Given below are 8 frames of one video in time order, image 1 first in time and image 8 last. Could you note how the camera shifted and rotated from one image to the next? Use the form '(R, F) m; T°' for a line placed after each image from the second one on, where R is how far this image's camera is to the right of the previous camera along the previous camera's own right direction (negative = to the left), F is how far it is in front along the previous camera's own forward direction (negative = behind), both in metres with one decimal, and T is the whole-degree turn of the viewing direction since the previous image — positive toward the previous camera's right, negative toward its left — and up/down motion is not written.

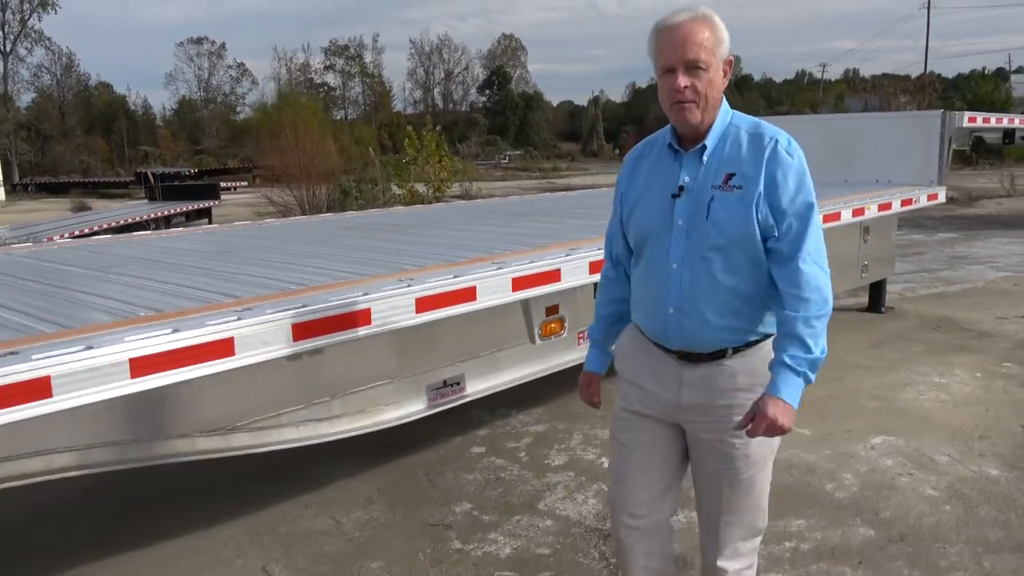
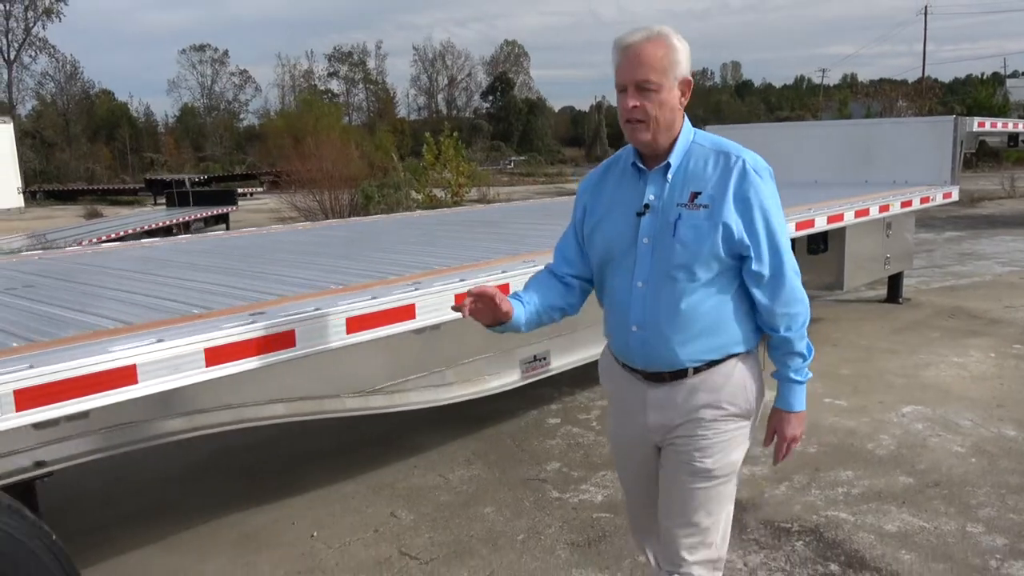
(-0.4, -0.5) m; 0°
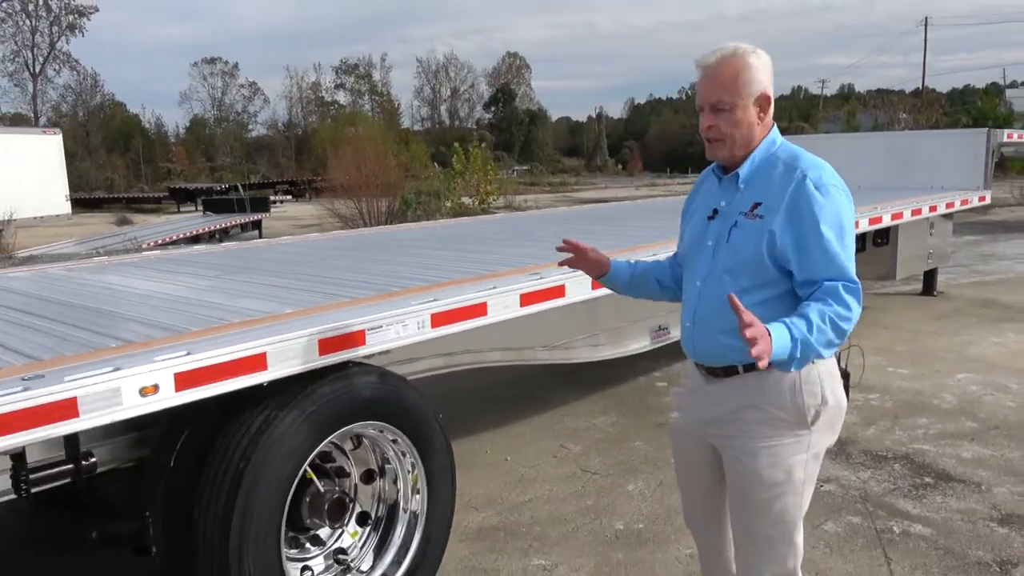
(-0.8, -0.9) m; 0°
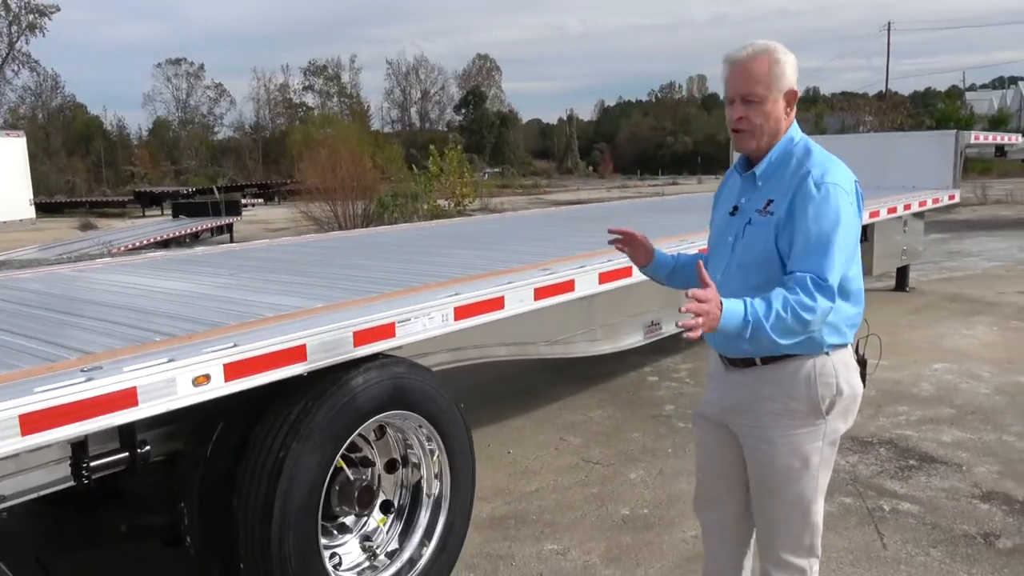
(-0.2, -0.1) m; +2°
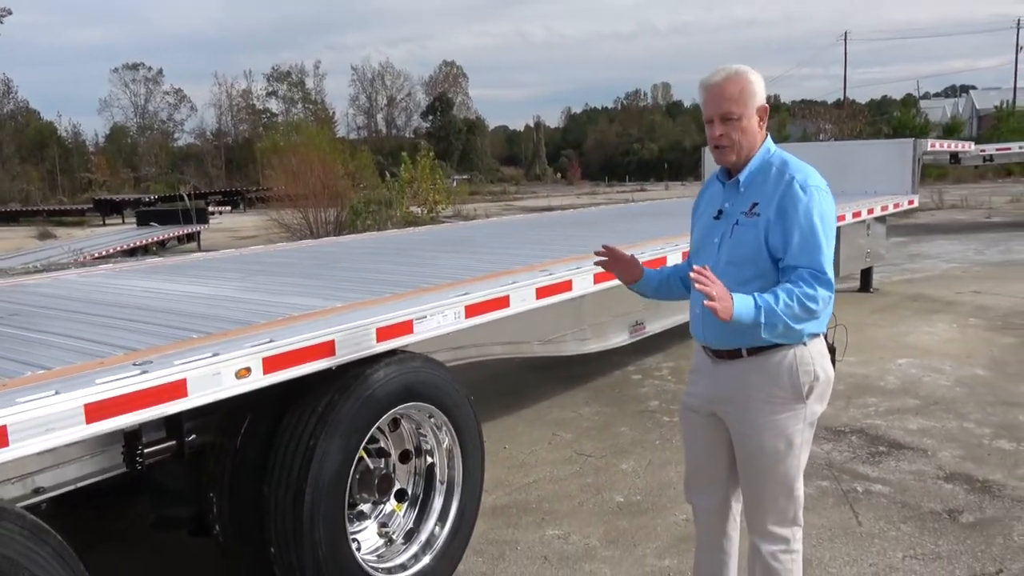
(-0.2, -0.2) m; +2°
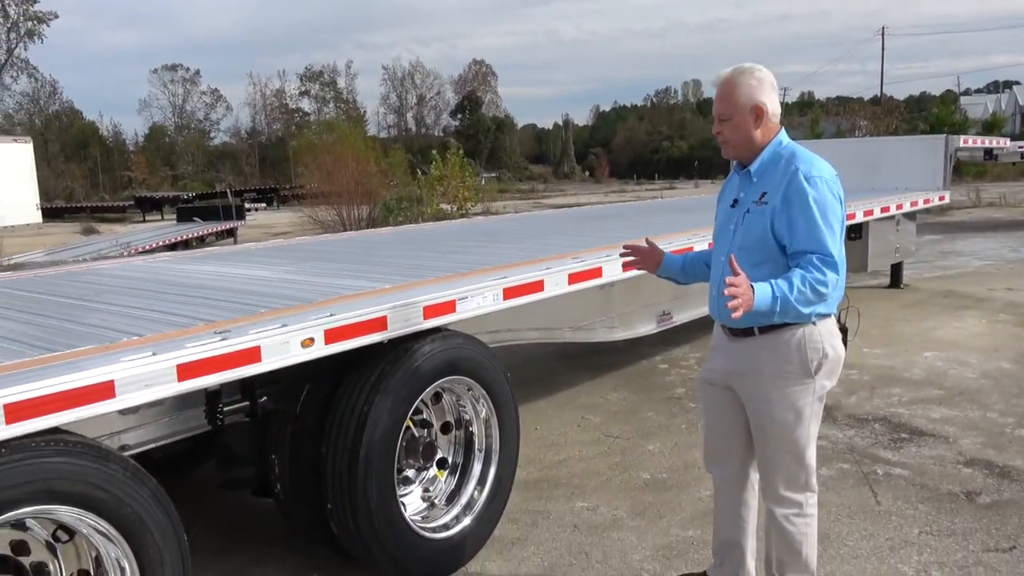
(0.0, -0.2) m; -2°
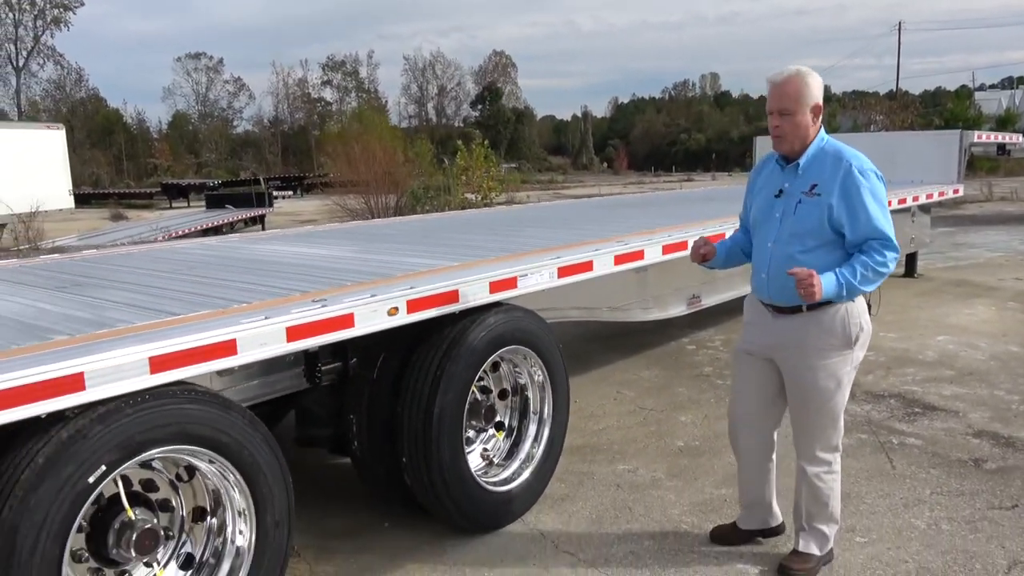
(-0.2, -0.4) m; -1°
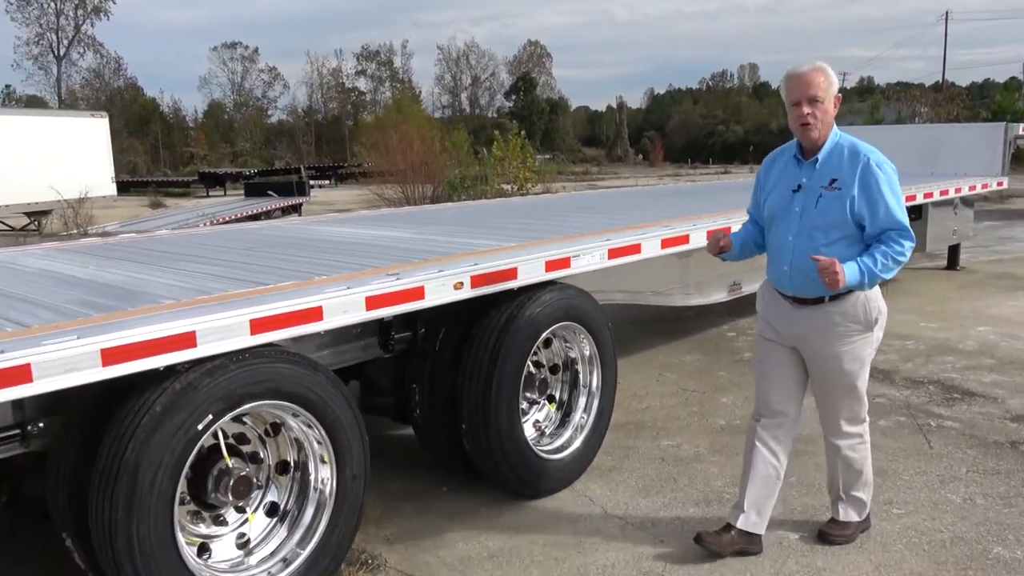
(-0.1, -0.2) m; -2°
